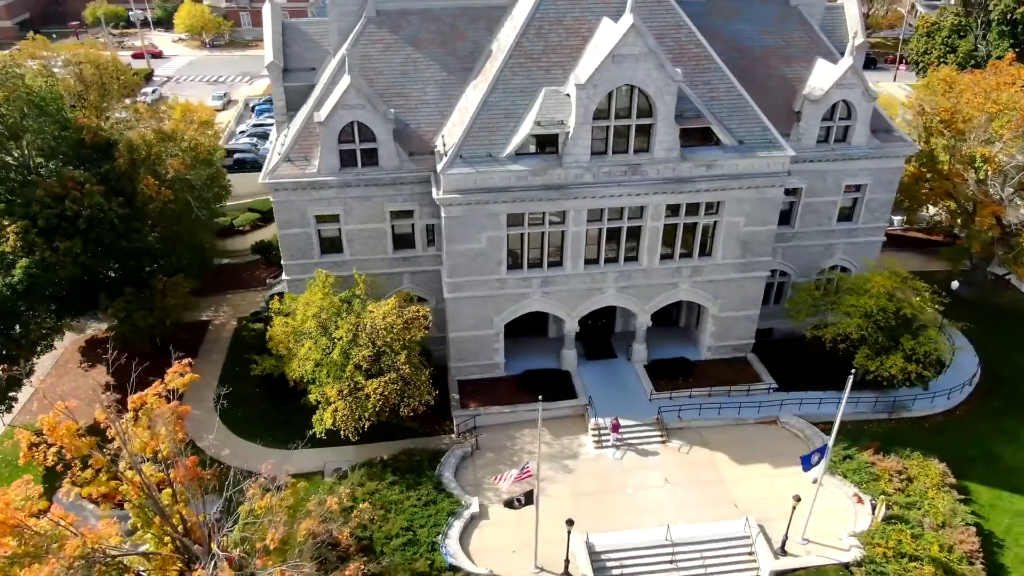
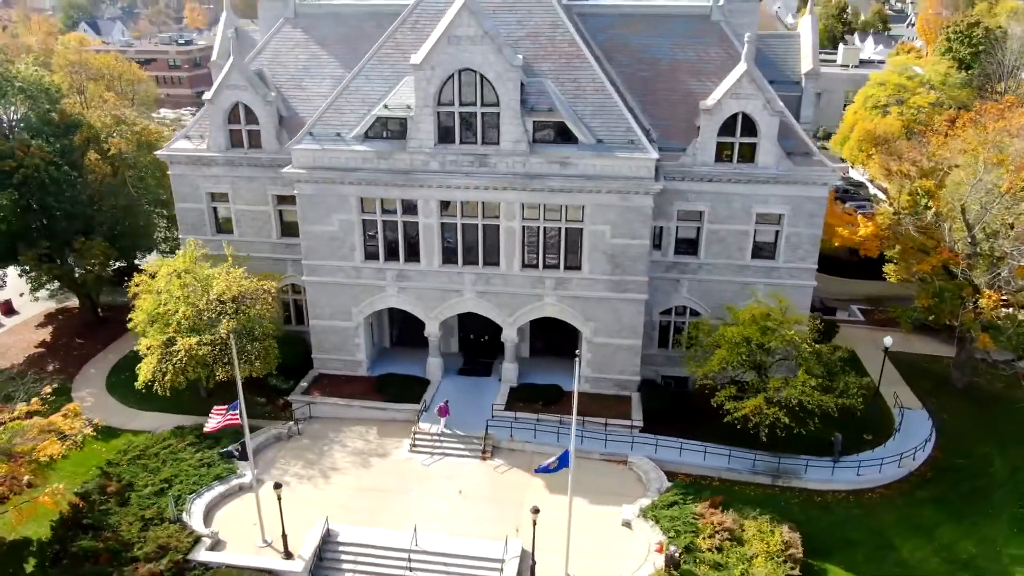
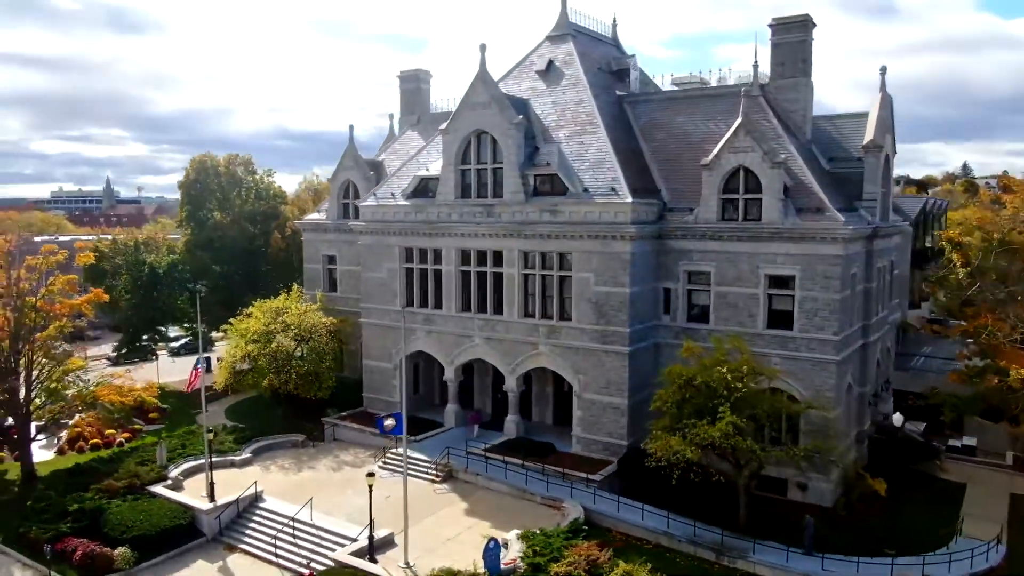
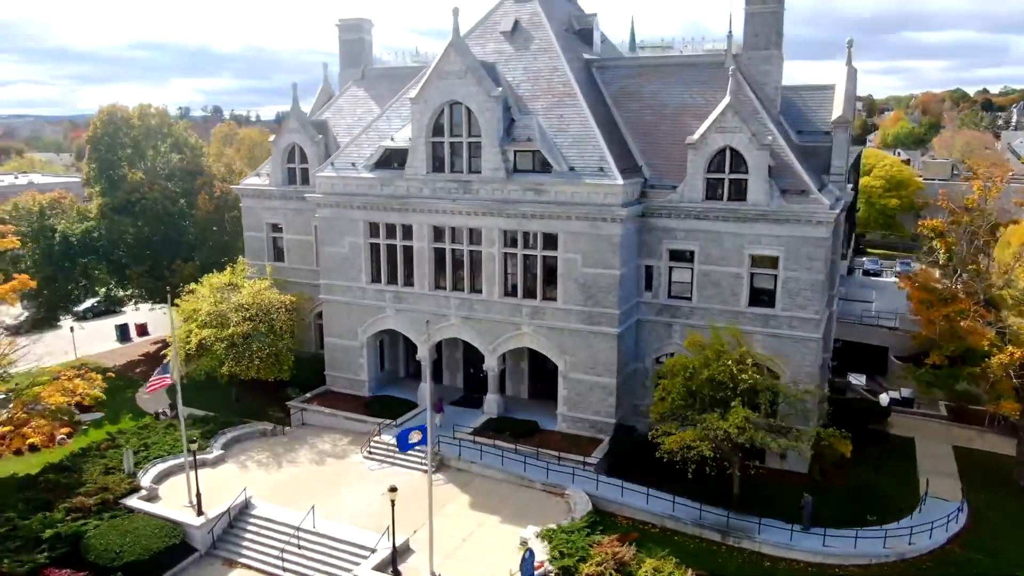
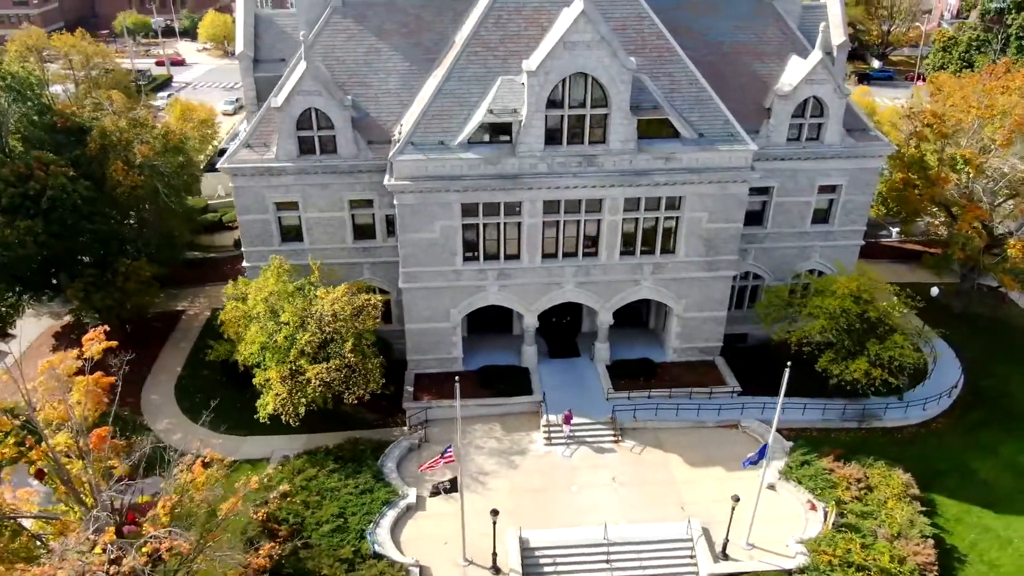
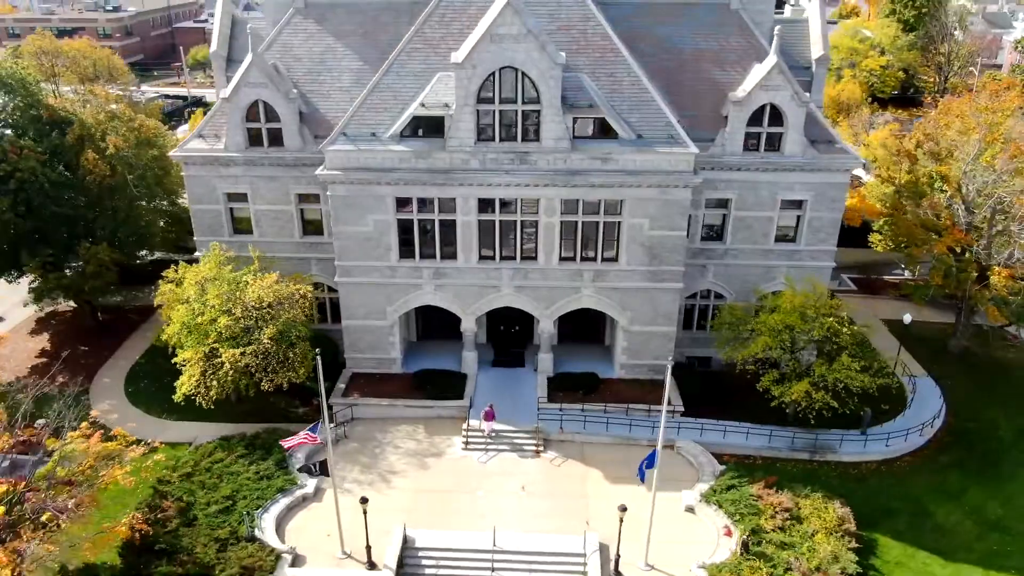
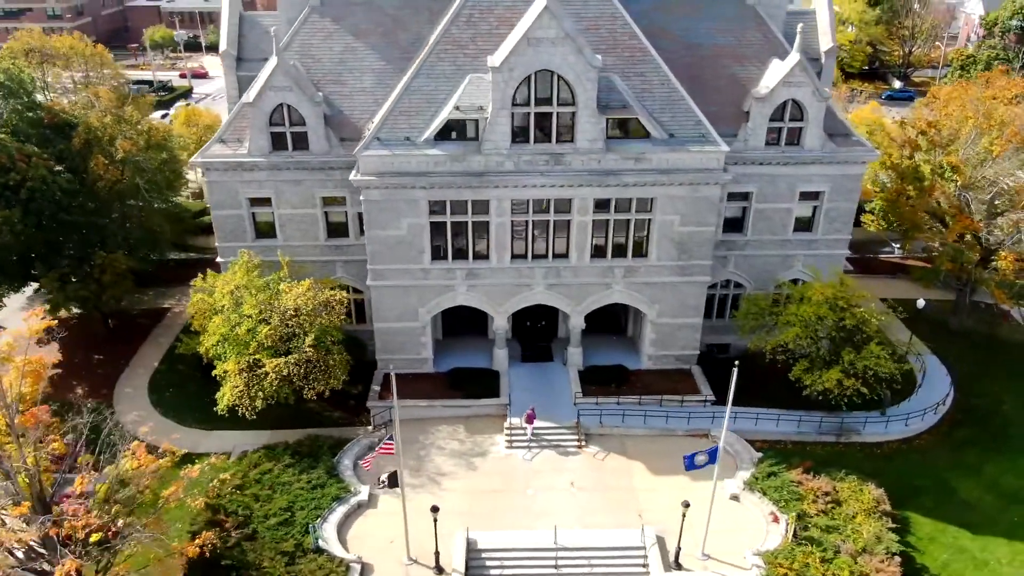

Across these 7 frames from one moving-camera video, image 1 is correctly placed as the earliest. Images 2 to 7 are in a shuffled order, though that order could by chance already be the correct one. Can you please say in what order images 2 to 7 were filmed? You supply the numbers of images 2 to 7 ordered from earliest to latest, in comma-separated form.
5, 7, 6, 2, 4, 3
